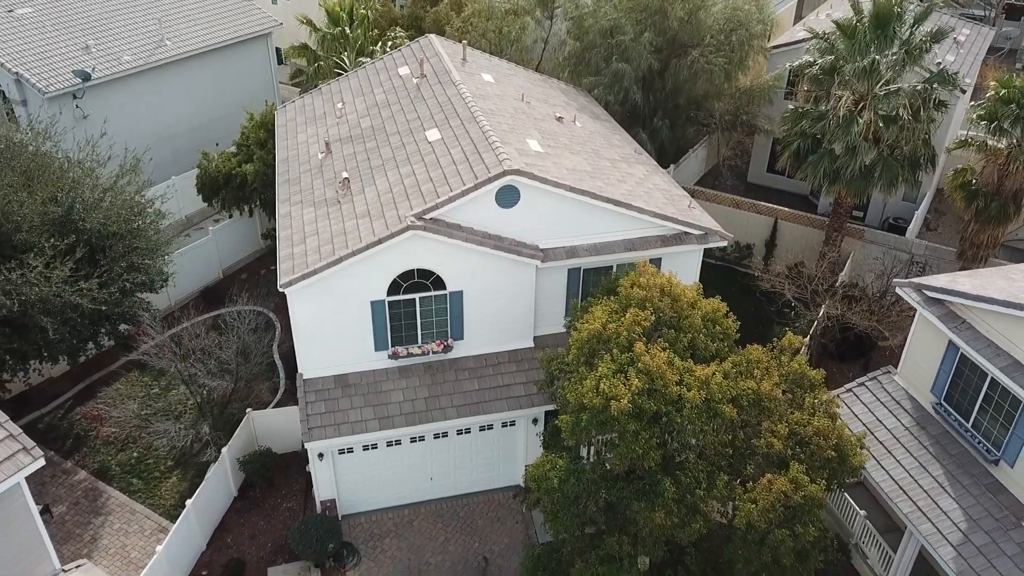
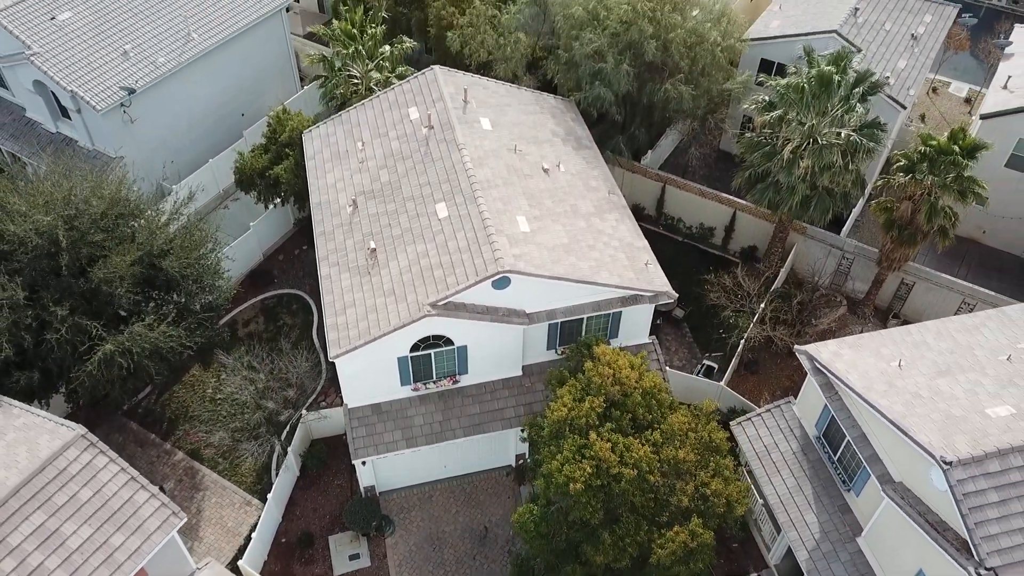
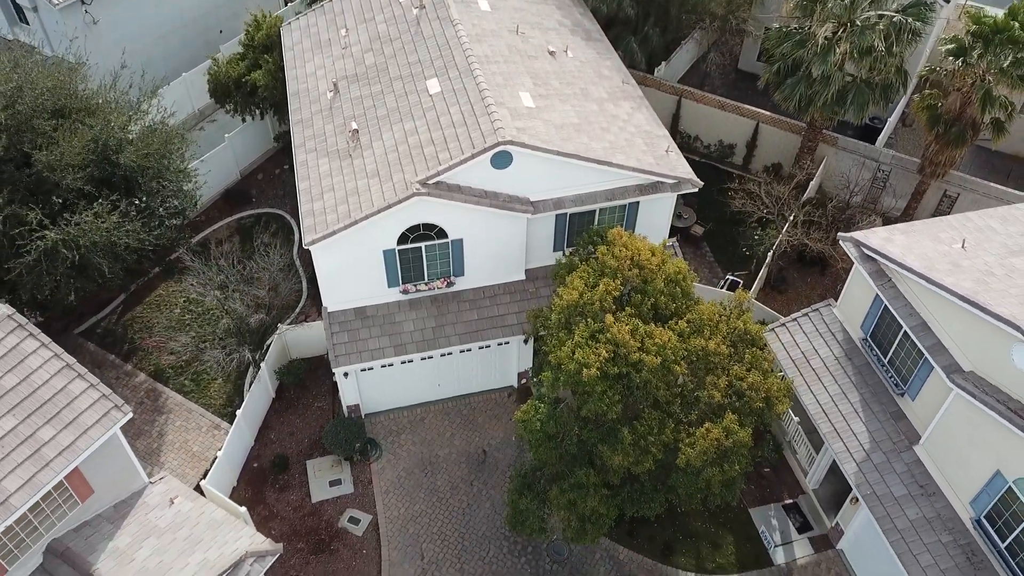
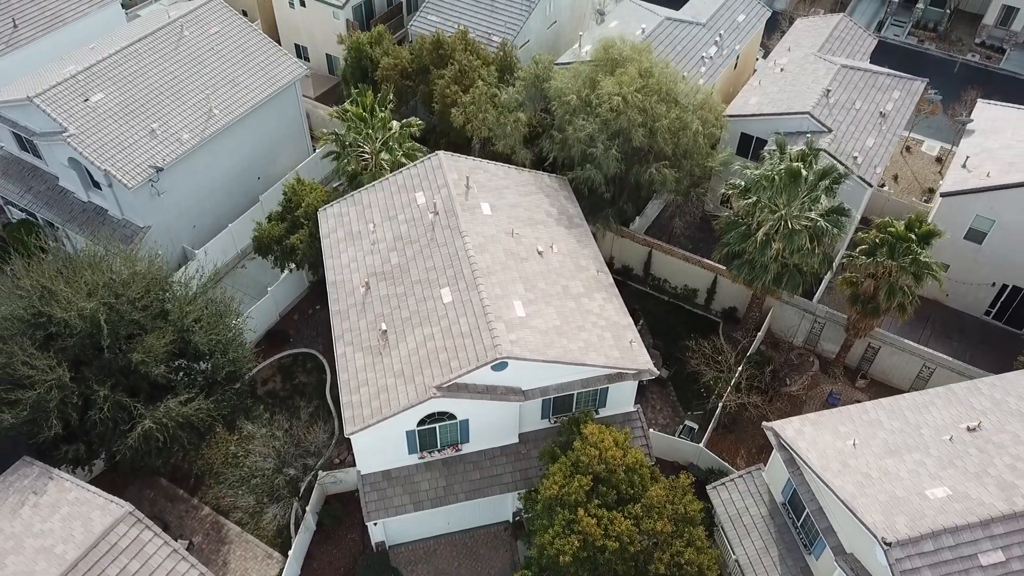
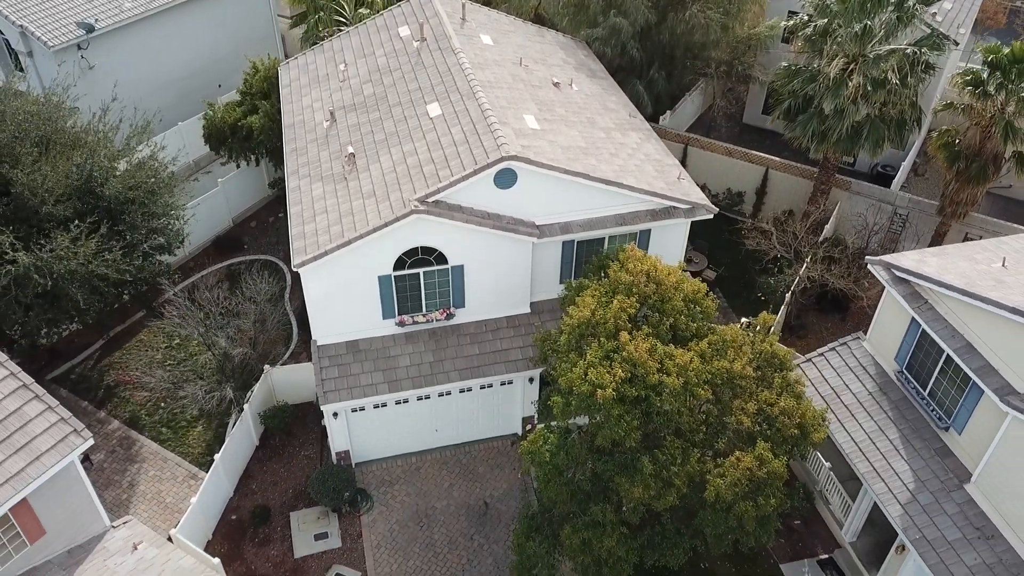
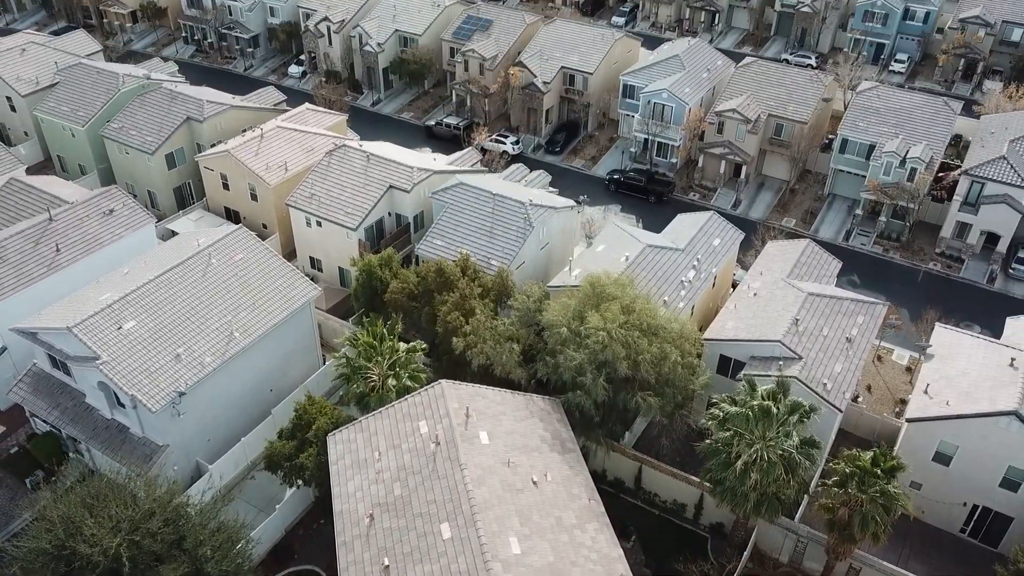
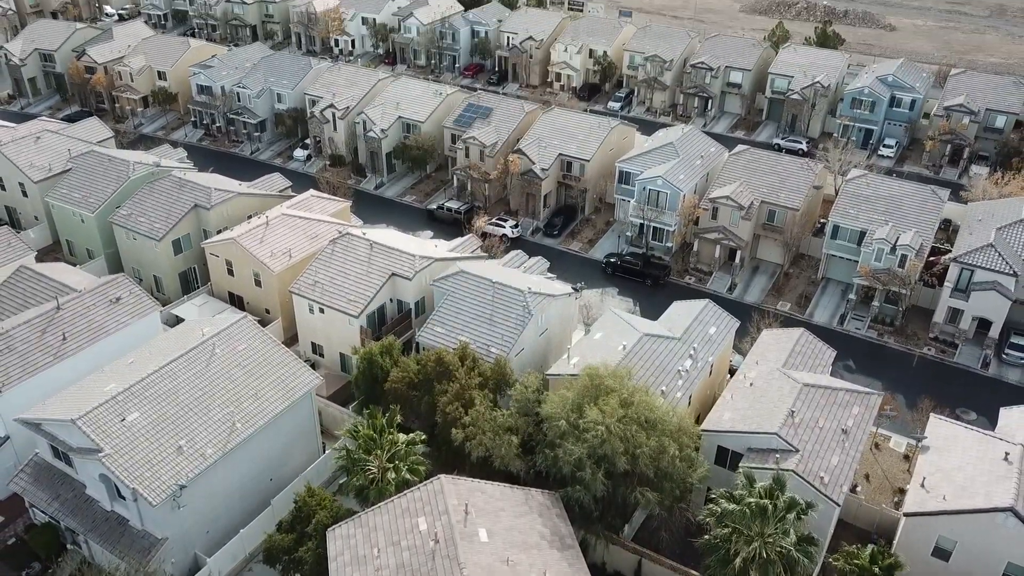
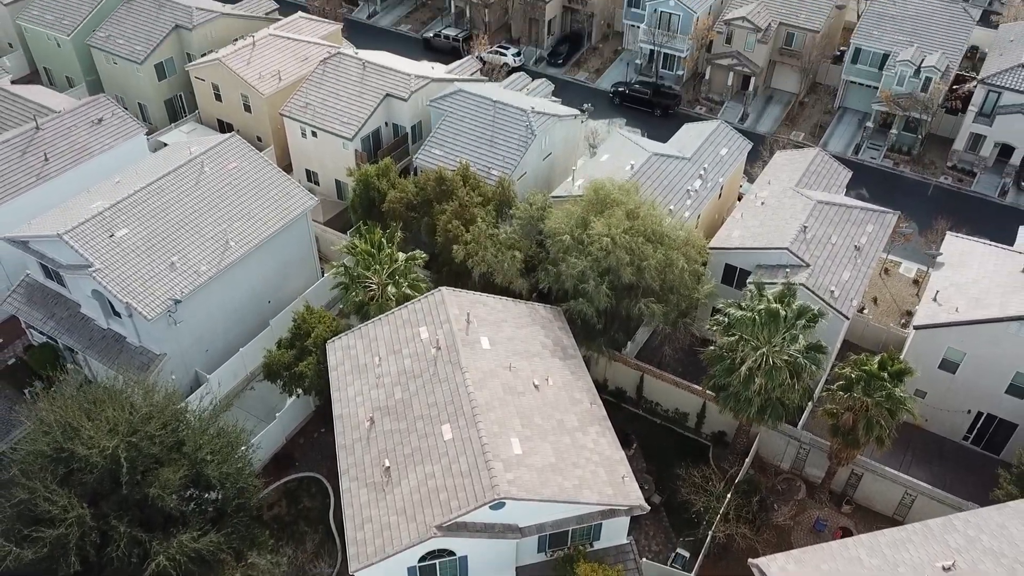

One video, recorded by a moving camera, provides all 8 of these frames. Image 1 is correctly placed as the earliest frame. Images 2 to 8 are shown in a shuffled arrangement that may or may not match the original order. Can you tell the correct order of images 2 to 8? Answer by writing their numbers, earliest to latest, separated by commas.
5, 3, 2, 4, 8, 6, 7
